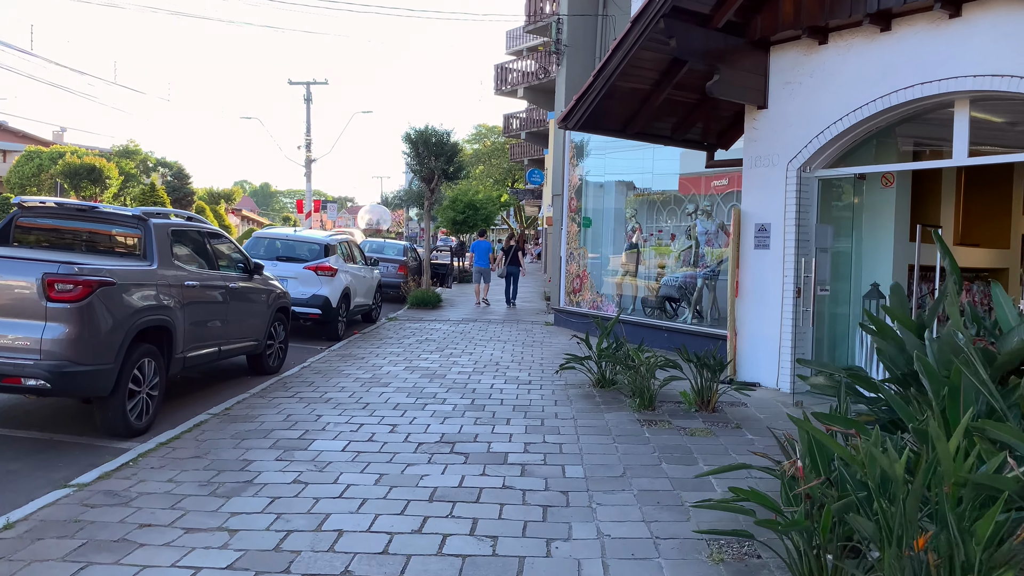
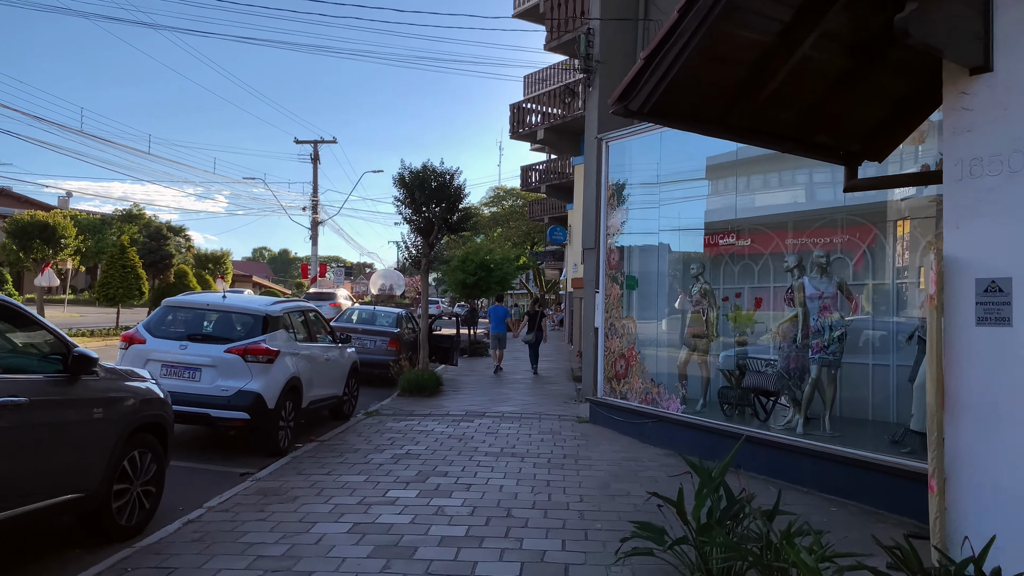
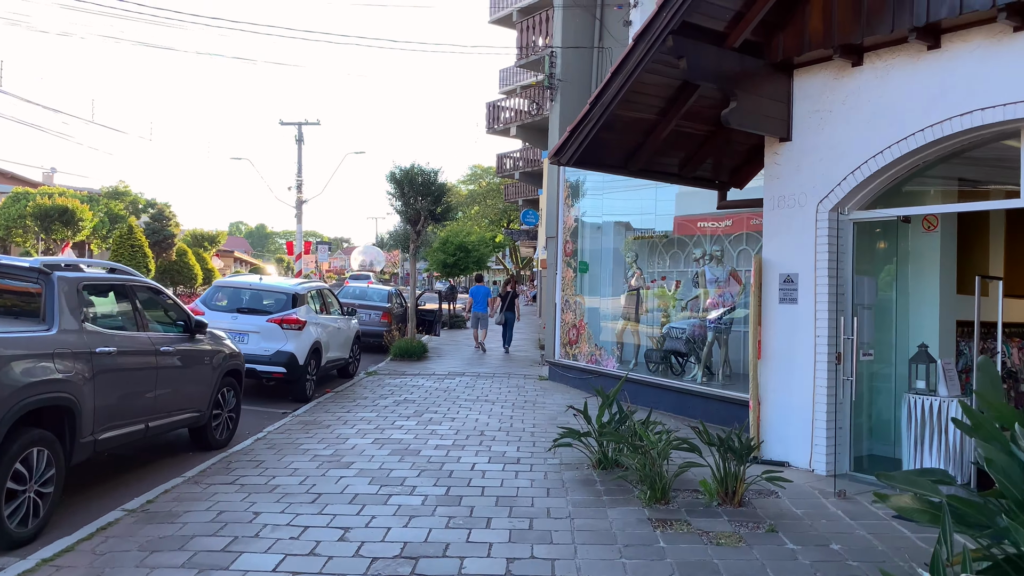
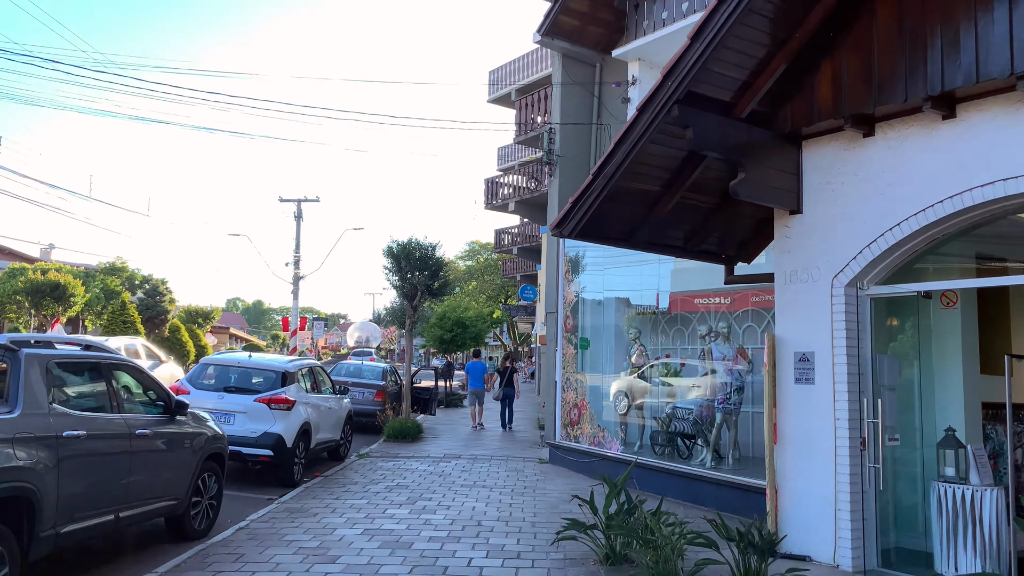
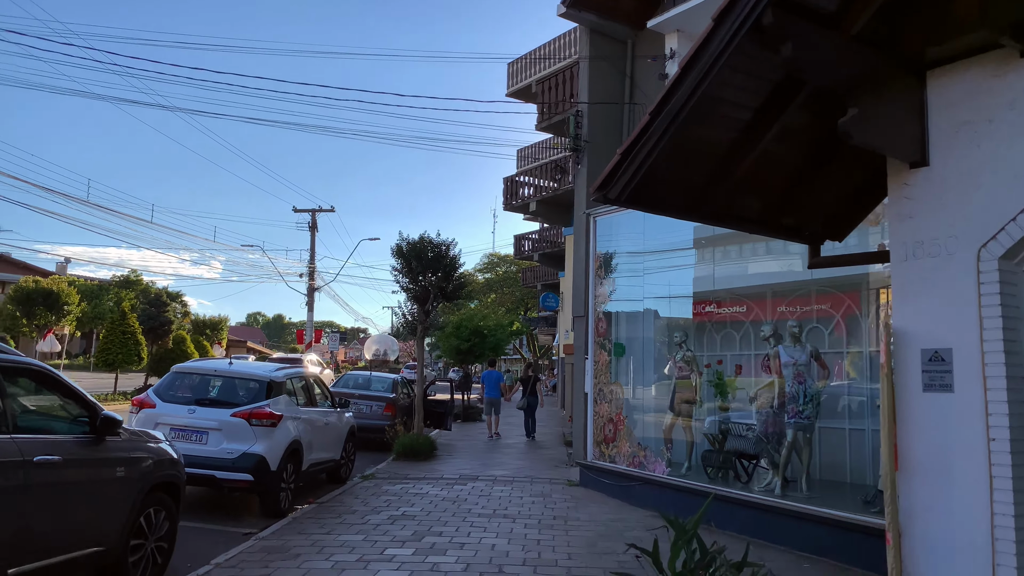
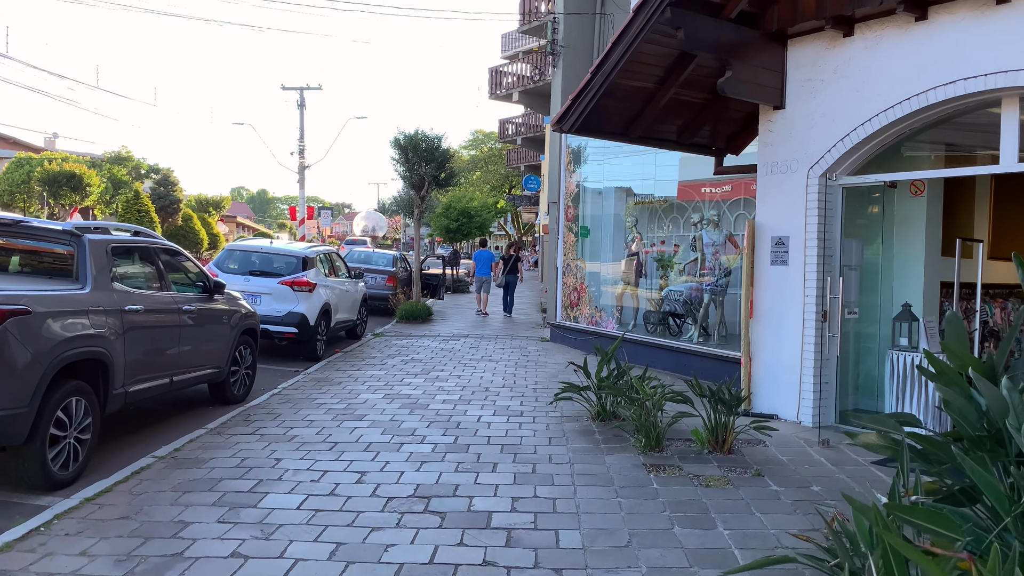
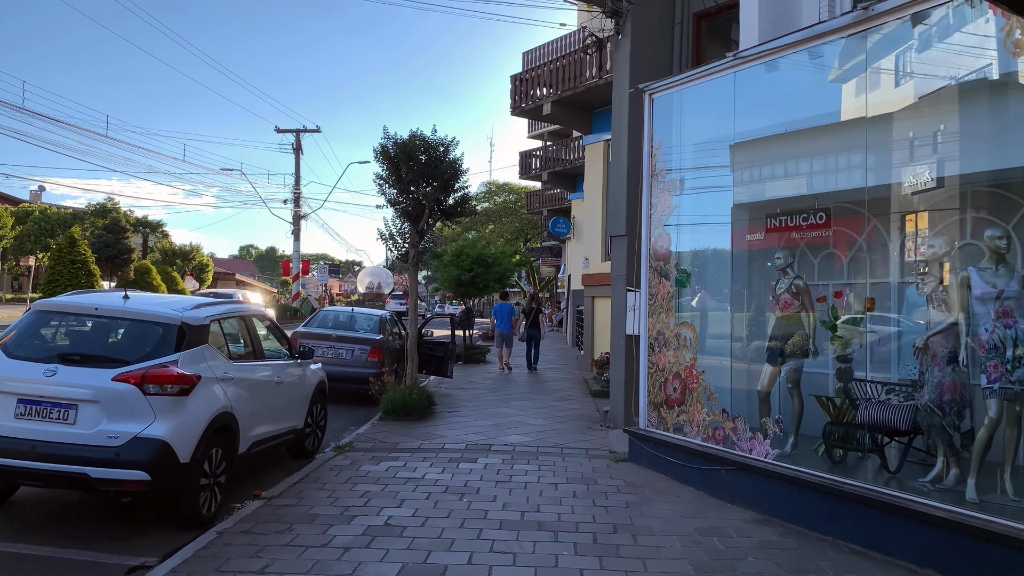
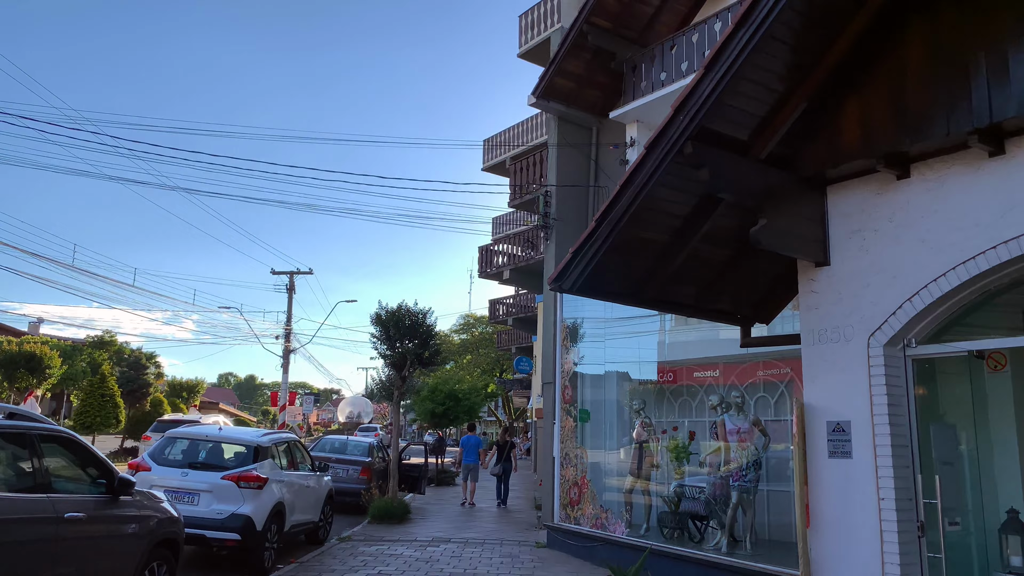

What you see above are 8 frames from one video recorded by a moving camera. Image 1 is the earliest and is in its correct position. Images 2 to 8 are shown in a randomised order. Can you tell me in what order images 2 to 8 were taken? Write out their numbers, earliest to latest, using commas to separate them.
6, 3, 4, 8, 5, 2, 7
